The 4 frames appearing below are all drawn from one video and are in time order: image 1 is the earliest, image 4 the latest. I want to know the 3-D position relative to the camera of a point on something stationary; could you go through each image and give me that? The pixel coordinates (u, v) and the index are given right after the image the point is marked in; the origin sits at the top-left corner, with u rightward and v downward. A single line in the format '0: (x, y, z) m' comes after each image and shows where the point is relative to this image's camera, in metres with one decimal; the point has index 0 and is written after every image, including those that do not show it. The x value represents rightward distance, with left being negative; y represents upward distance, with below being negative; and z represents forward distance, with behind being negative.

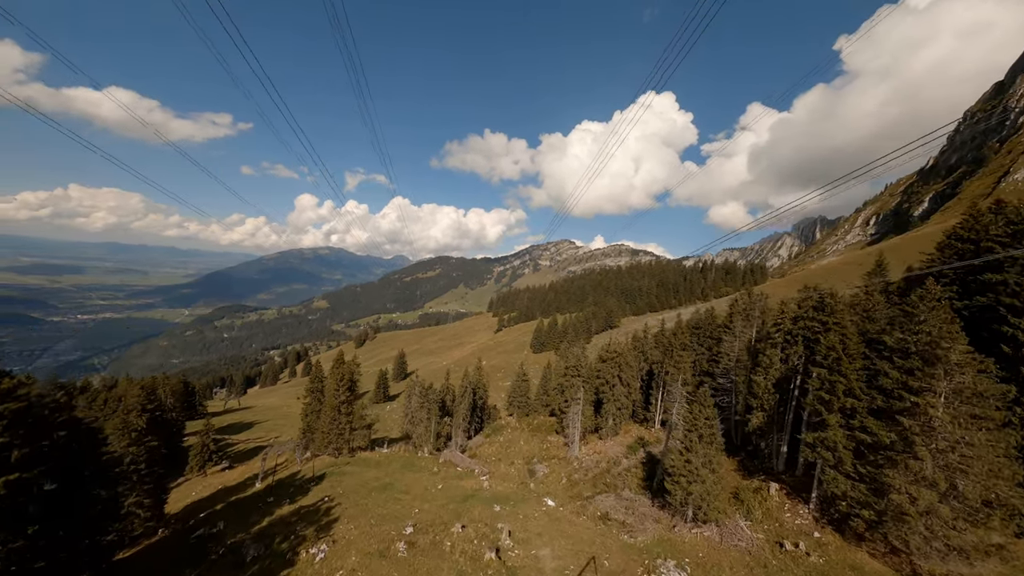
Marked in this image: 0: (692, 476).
0: (+9.5, -9.9, +19.5) m
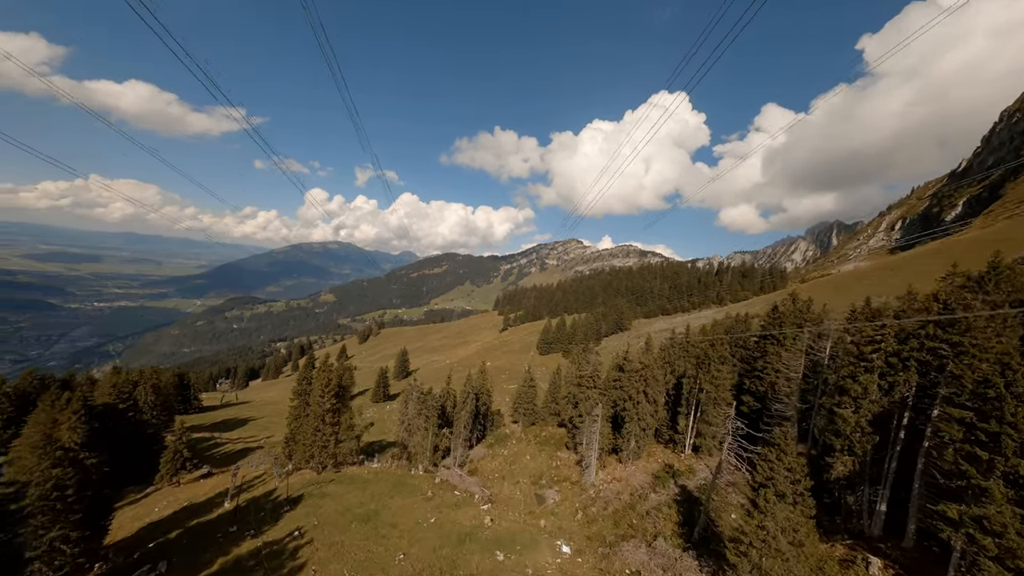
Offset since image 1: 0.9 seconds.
0: (+9.9, -10.1, +14.5) m
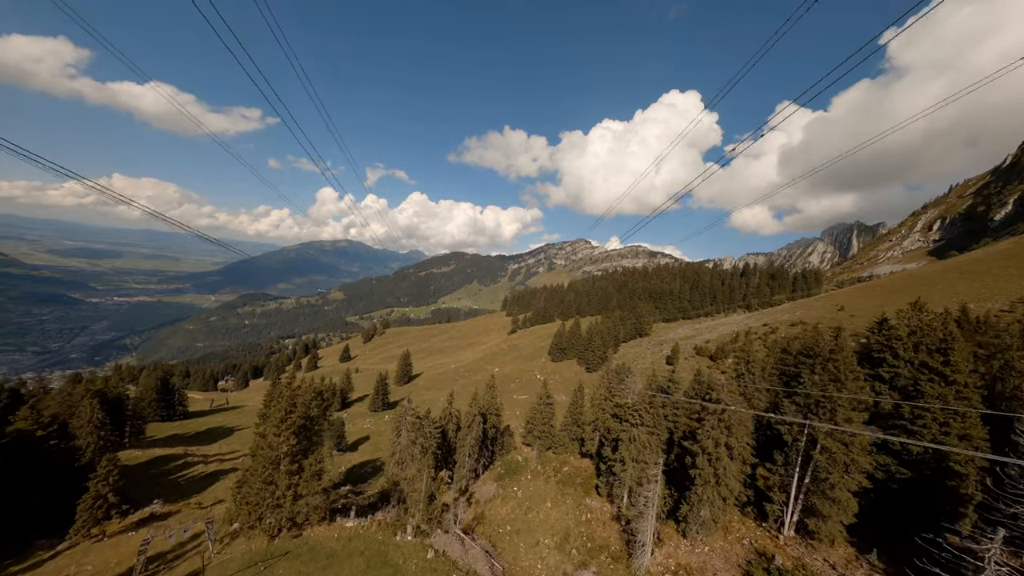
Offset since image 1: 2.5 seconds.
0: (+10.9, -10.4, +5.0) m
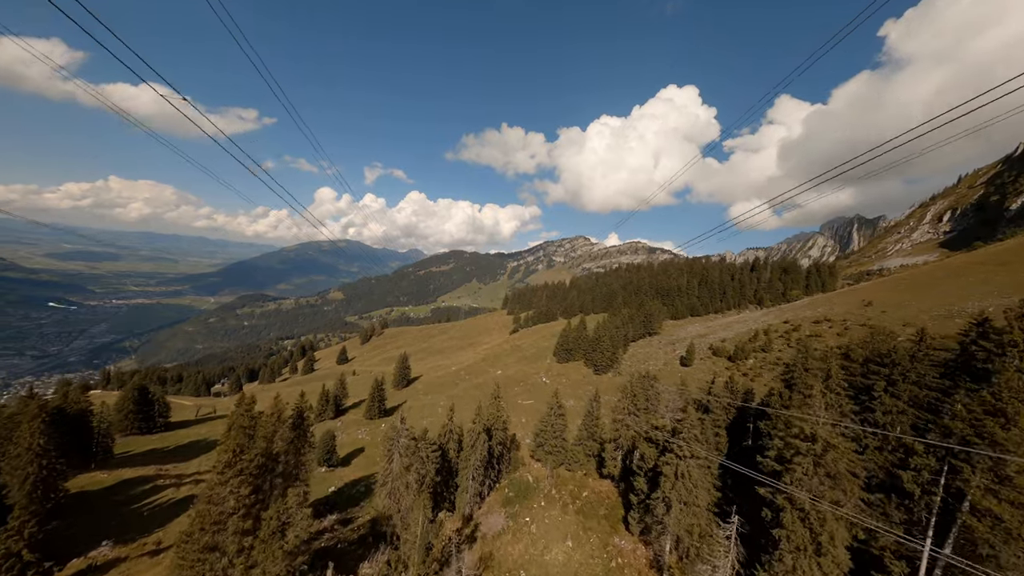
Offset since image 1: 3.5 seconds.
0: (+12.0, -10.4, -0.9) m
